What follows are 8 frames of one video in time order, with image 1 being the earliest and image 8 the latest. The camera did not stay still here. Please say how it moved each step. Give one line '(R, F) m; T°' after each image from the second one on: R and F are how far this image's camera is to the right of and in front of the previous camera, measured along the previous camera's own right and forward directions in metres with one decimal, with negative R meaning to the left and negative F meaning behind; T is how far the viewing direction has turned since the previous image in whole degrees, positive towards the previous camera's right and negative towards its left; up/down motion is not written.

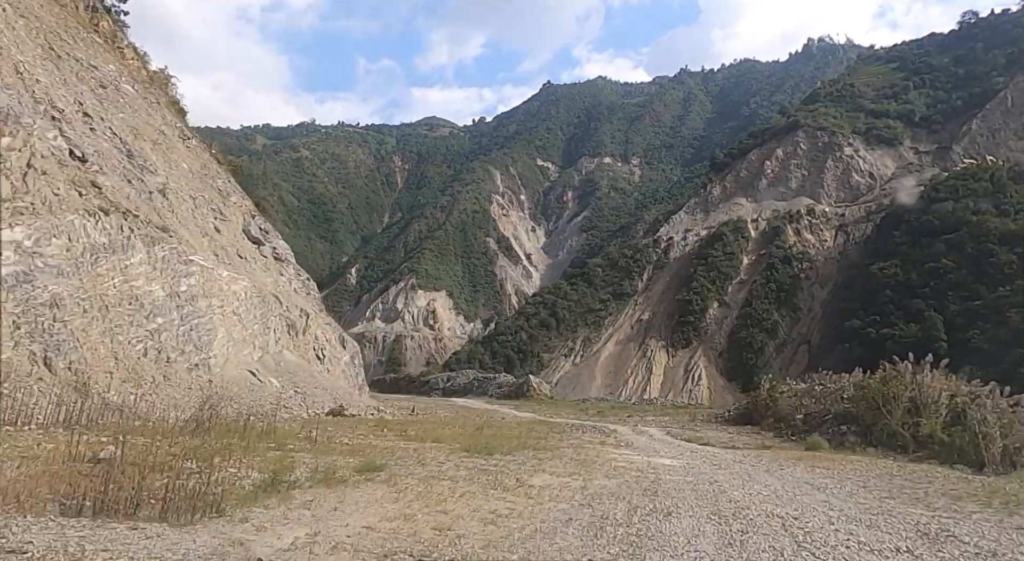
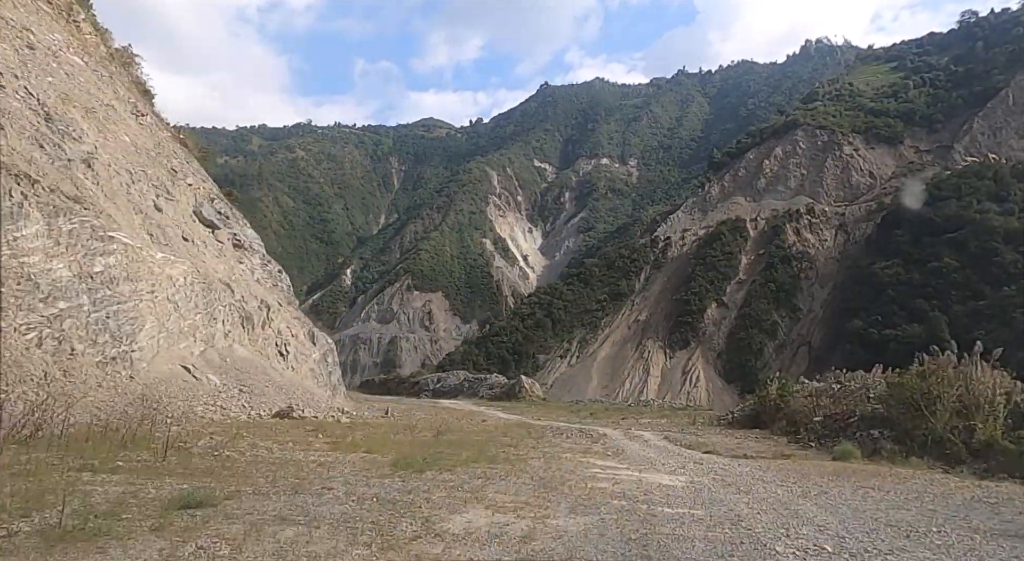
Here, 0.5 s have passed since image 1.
(+0.2, +1.0) m; 0°
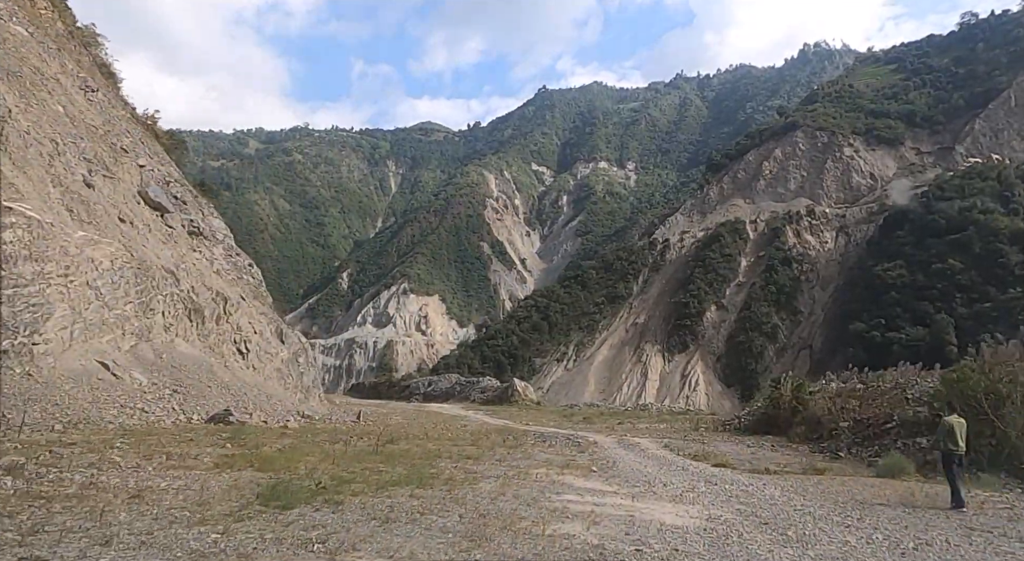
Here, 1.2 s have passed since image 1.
(+0.2, +1.0) m; 0°
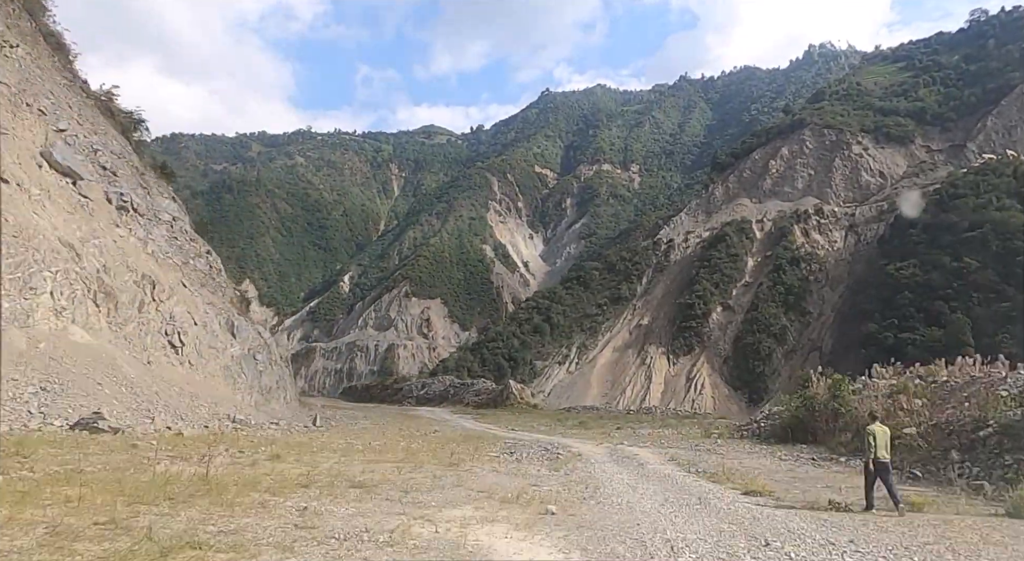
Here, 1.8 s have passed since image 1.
(+0.3, +1.4) m; 0°
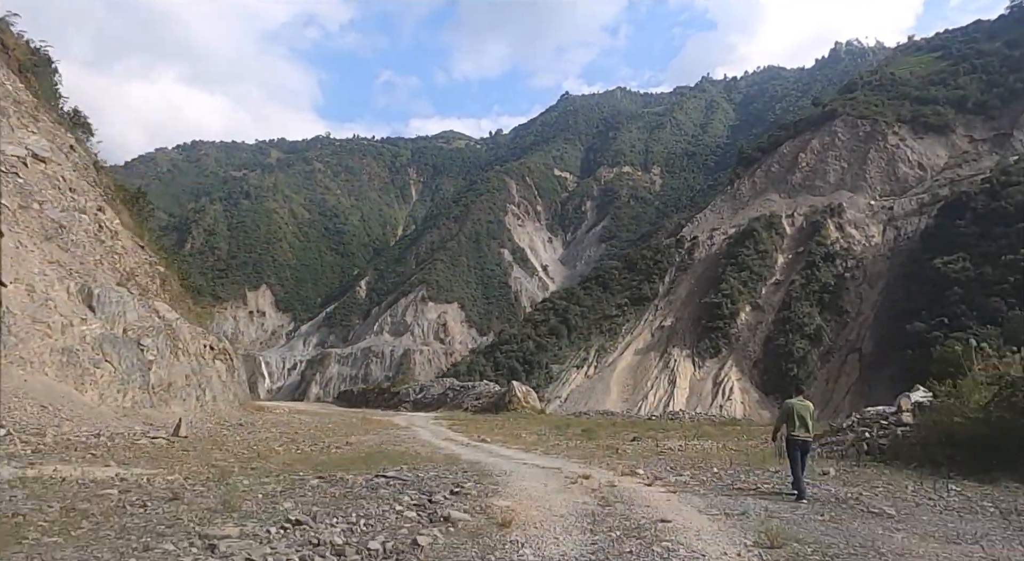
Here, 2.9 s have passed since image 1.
(+0.6, +2.9) m; -2°
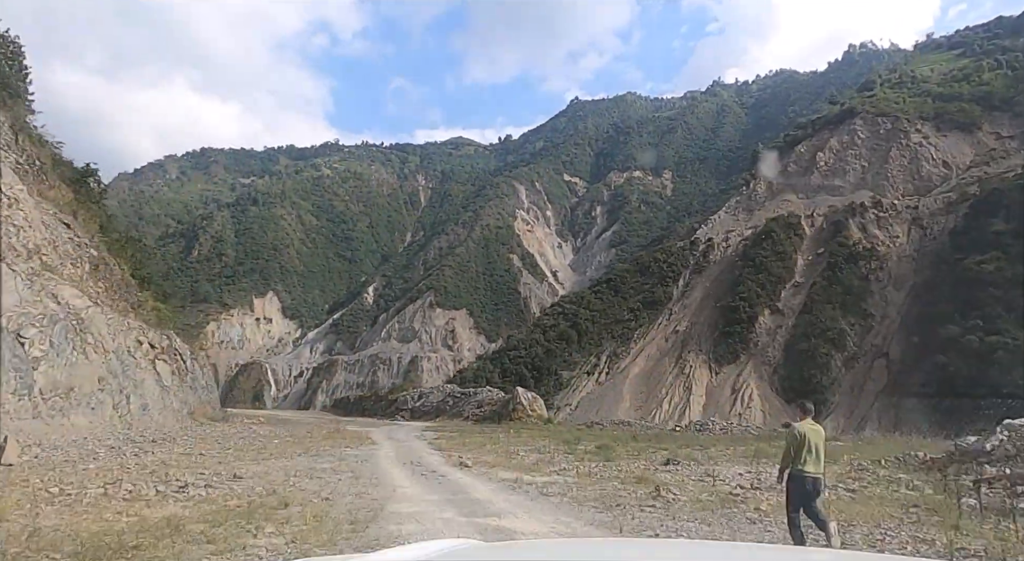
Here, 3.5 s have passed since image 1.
(+0.2, +1.9) m; -1°
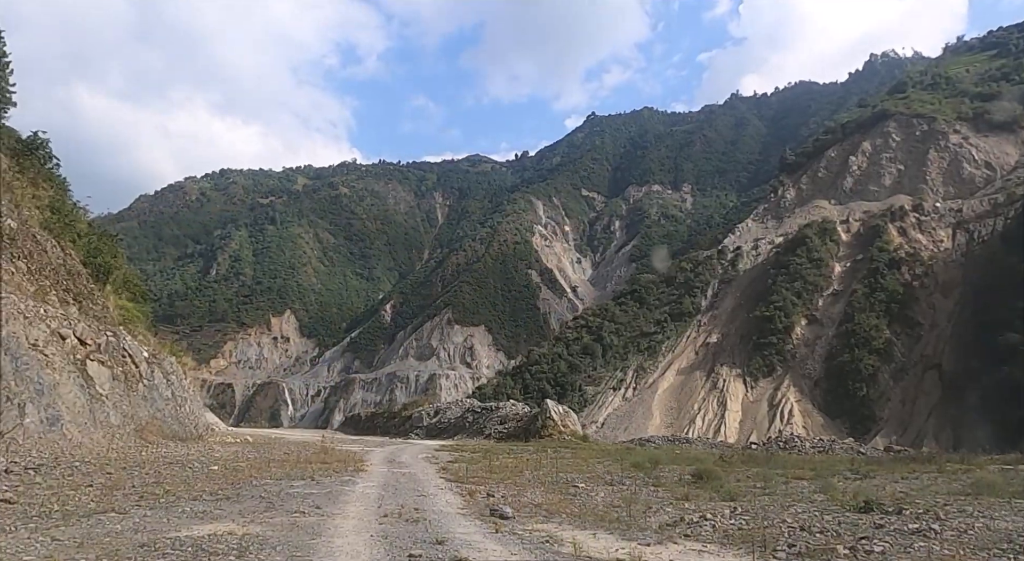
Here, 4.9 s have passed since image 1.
(-0.2, +2.2) m; -2°
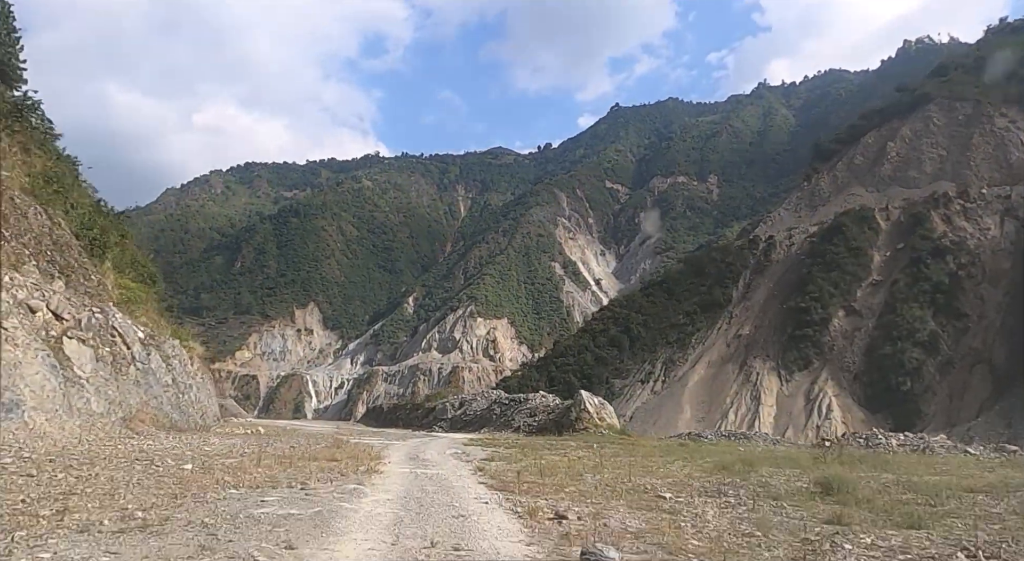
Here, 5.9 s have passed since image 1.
(-0.2, +1.1) m; -2°
